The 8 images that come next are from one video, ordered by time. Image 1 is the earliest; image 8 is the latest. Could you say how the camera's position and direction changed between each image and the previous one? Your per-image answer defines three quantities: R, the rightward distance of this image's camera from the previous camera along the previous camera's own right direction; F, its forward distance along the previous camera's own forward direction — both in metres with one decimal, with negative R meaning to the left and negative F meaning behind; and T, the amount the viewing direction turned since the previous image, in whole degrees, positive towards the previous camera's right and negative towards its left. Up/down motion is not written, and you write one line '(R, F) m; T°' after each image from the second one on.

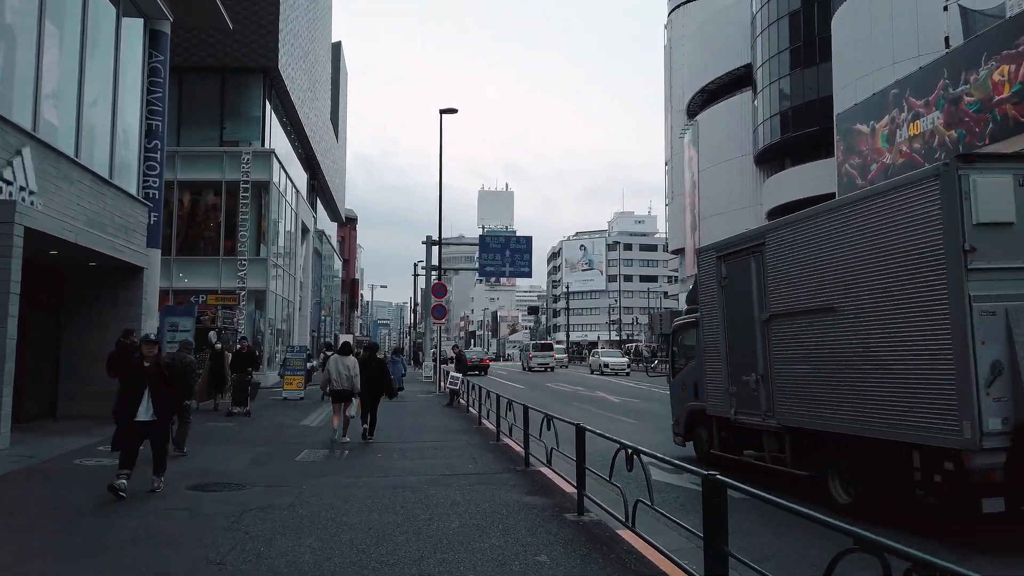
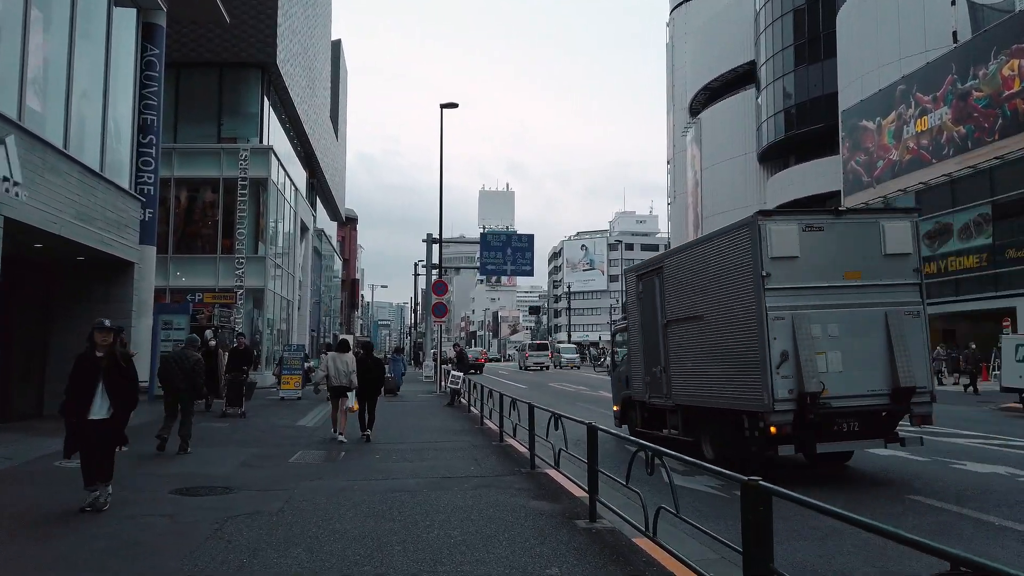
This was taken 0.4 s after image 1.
(0.0, +0.5) m; 0°
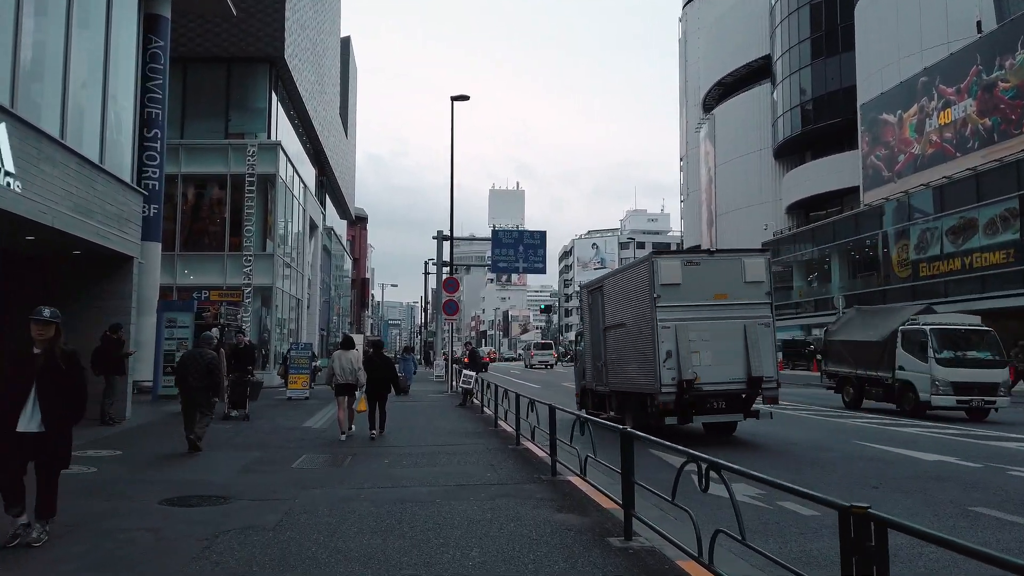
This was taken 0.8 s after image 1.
(-0.1, +0.7) m; -1°
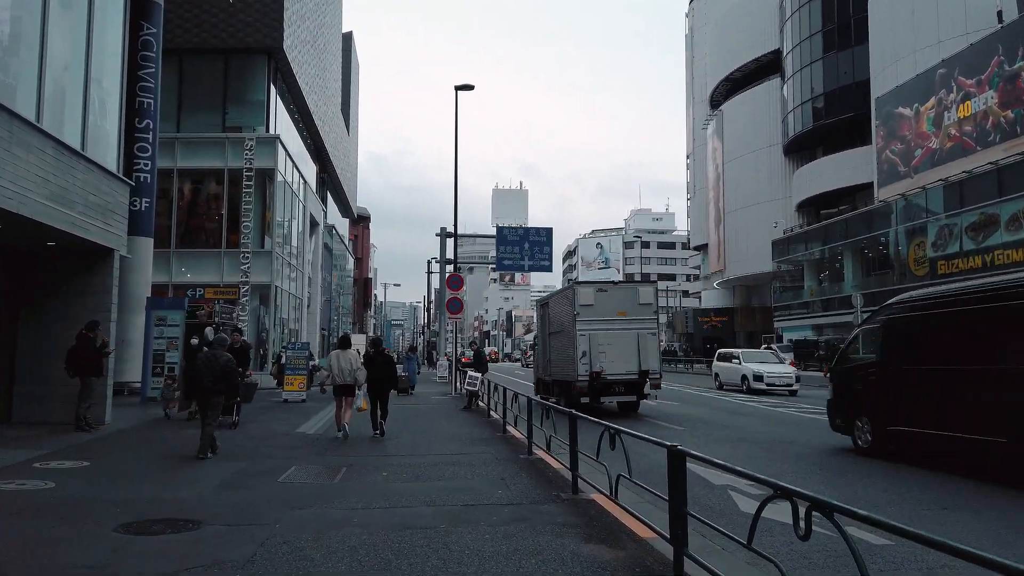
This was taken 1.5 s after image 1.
(-0.1, +1.0) m; 0°
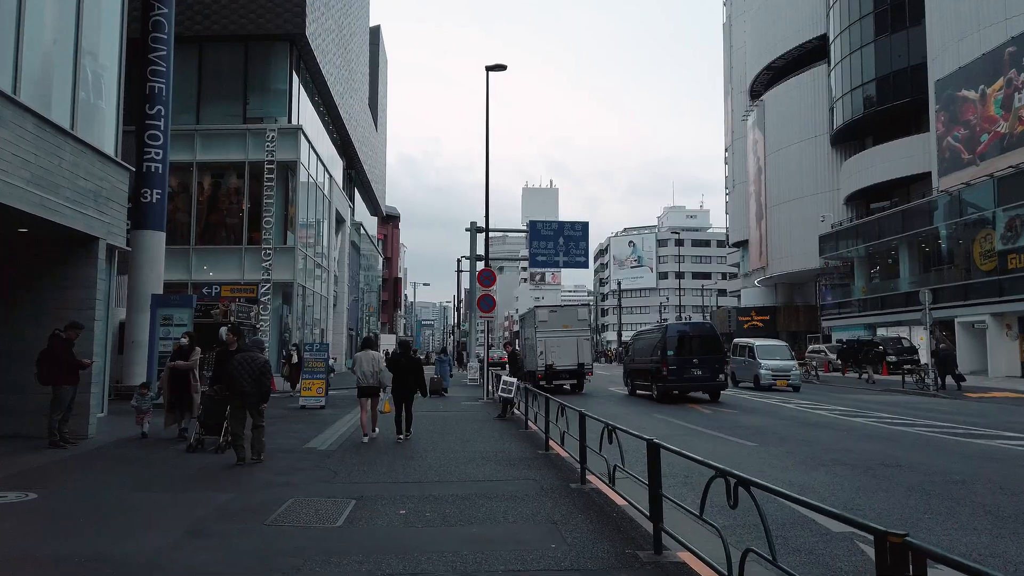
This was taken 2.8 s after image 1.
(-0.2, +1.9) m; -2°
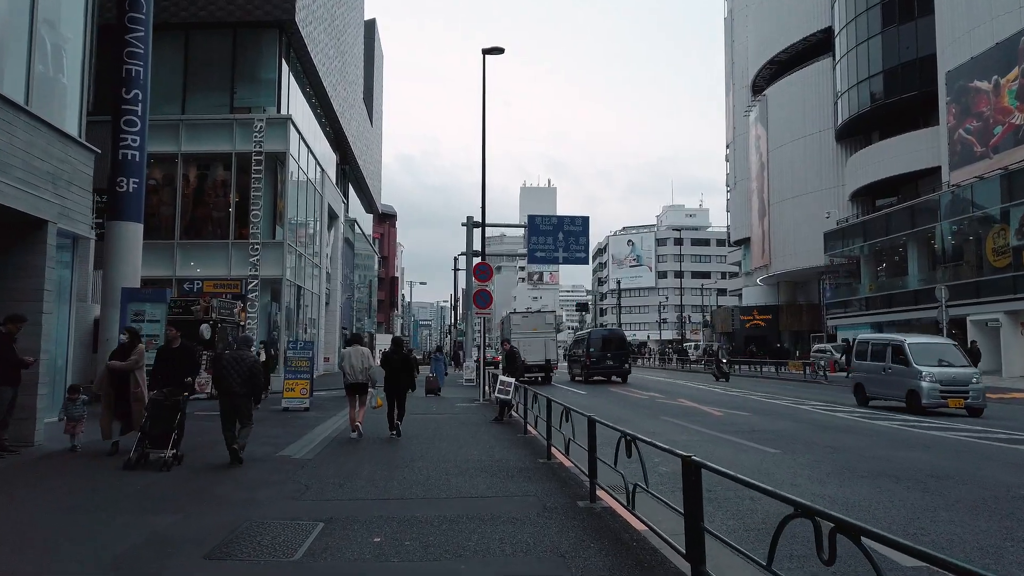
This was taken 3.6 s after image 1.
(0.0, +1.2) m; 0°
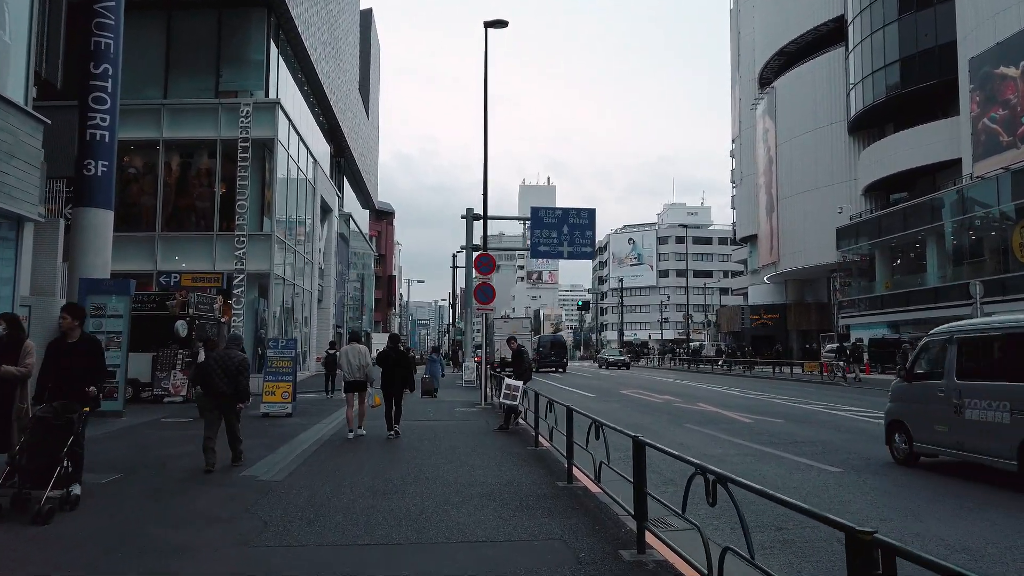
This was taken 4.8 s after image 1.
(-0.2, +1.7) m; 0°
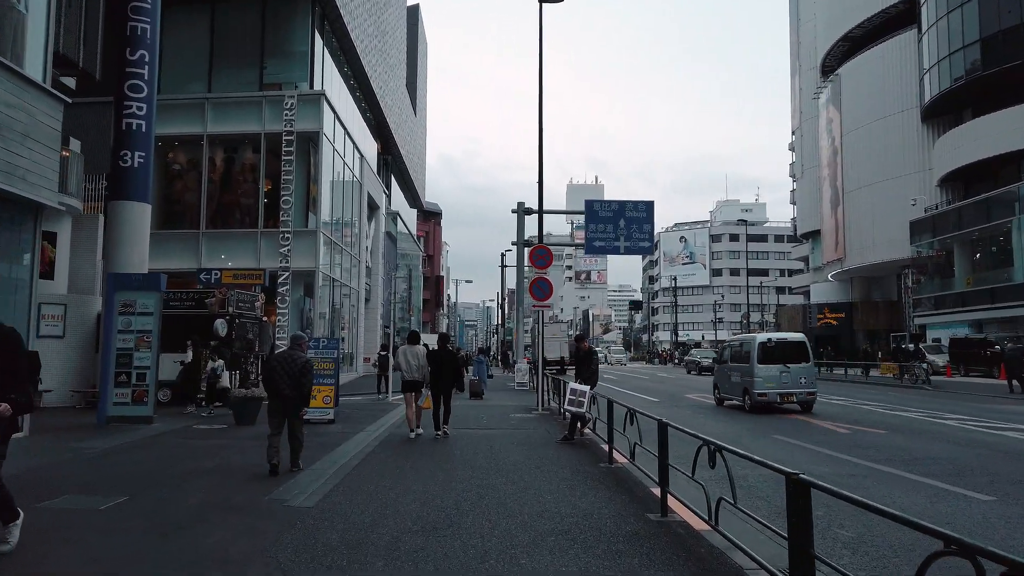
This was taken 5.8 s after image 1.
(-0.3, +1.5) m; -4°
